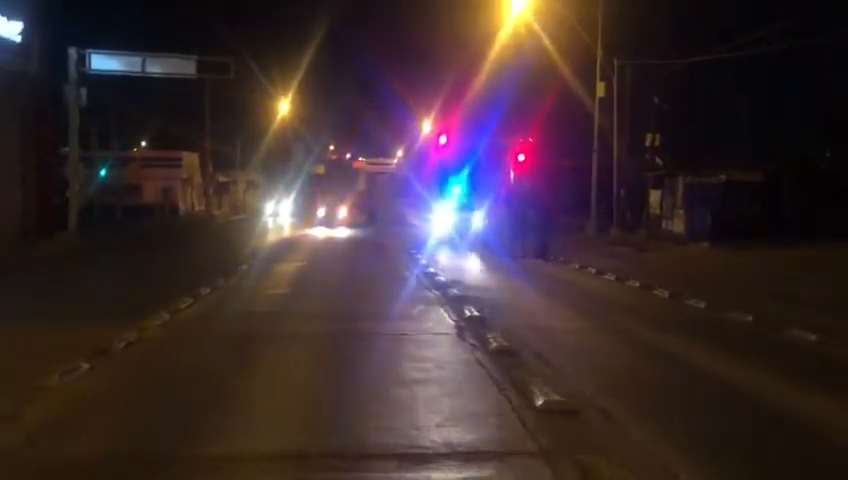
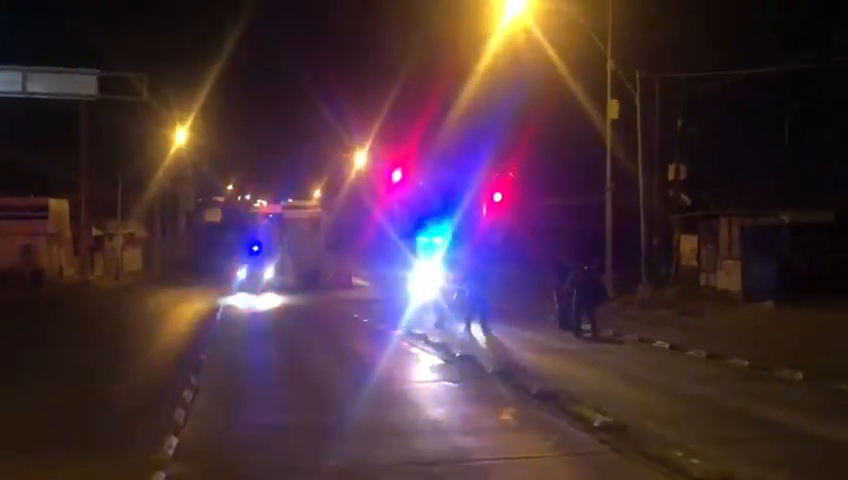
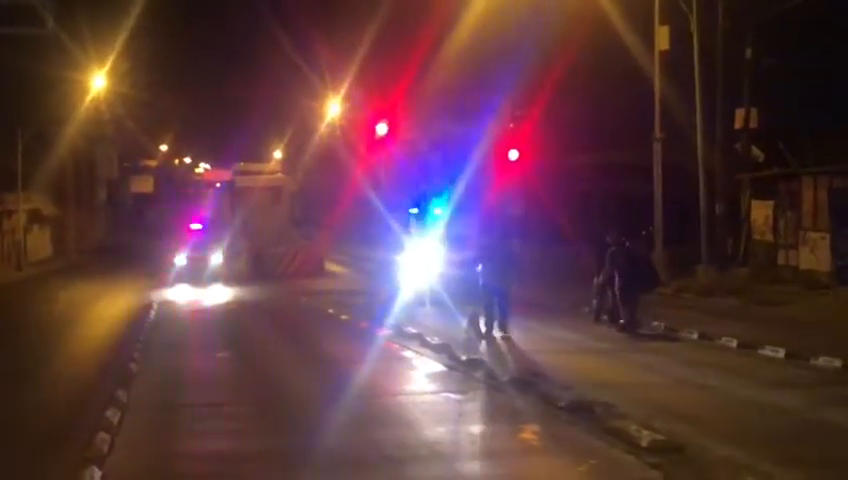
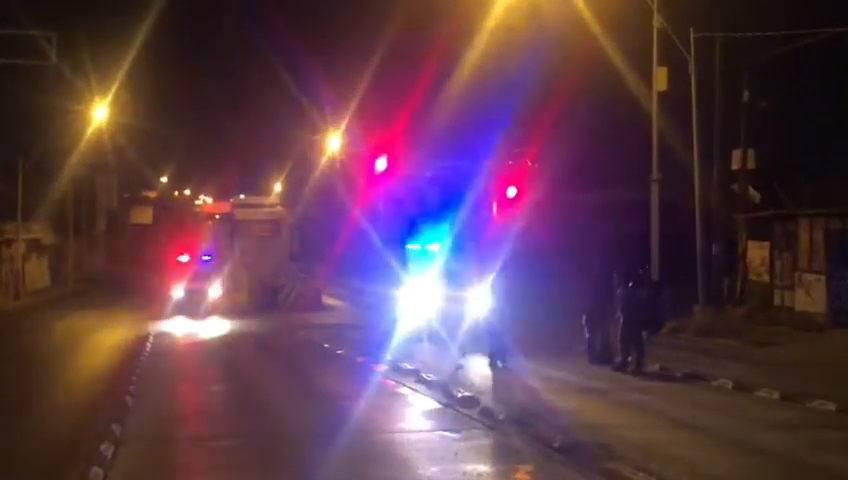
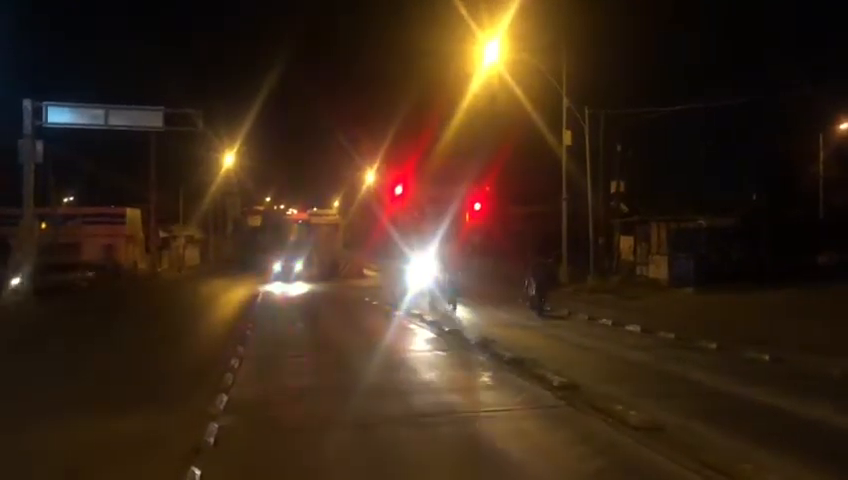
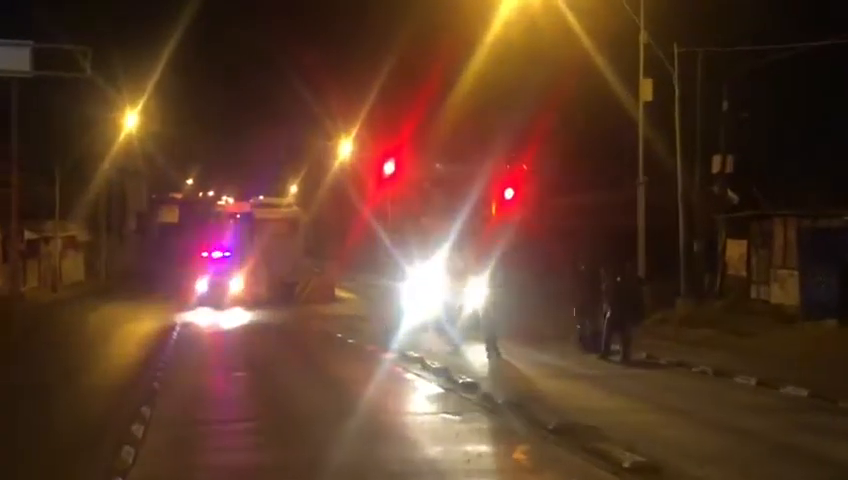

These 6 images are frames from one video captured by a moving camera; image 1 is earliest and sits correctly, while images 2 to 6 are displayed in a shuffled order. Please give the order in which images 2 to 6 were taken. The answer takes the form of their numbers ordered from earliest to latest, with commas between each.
5, 2, 6, 4, 3
